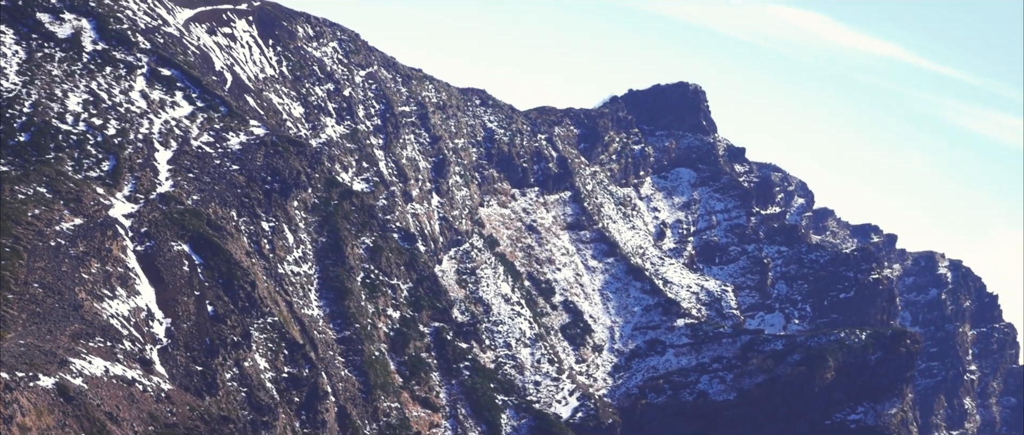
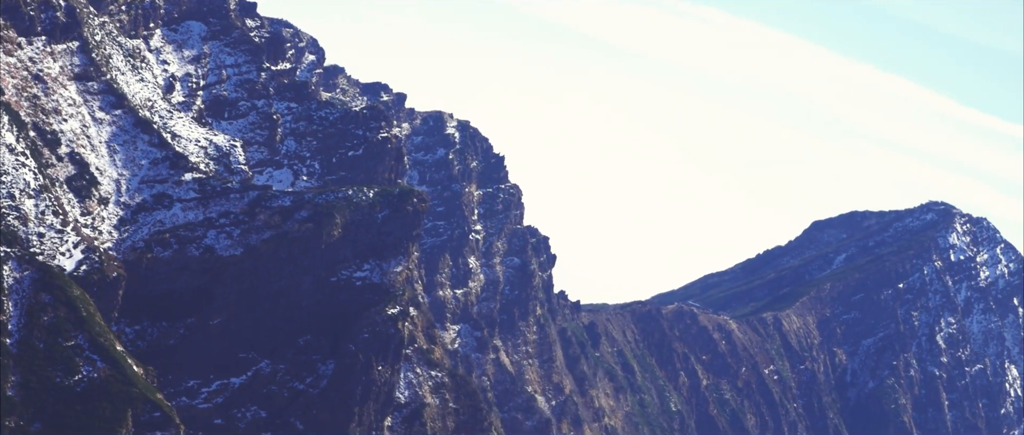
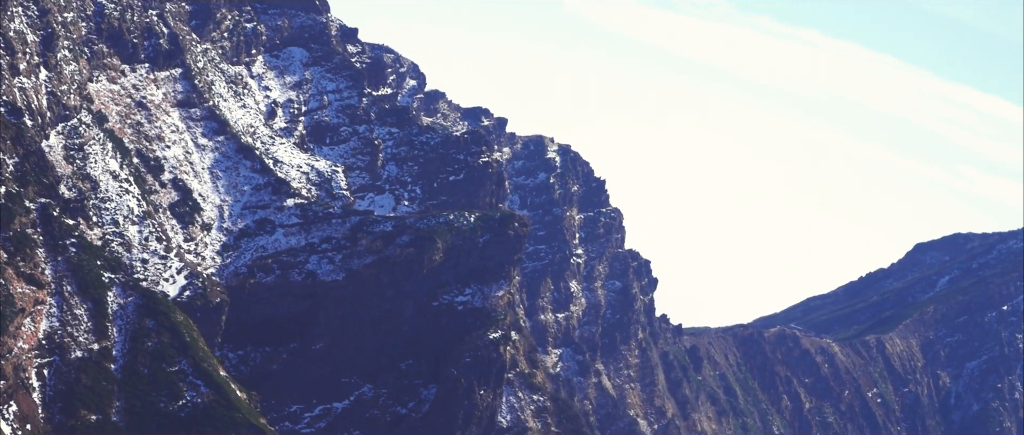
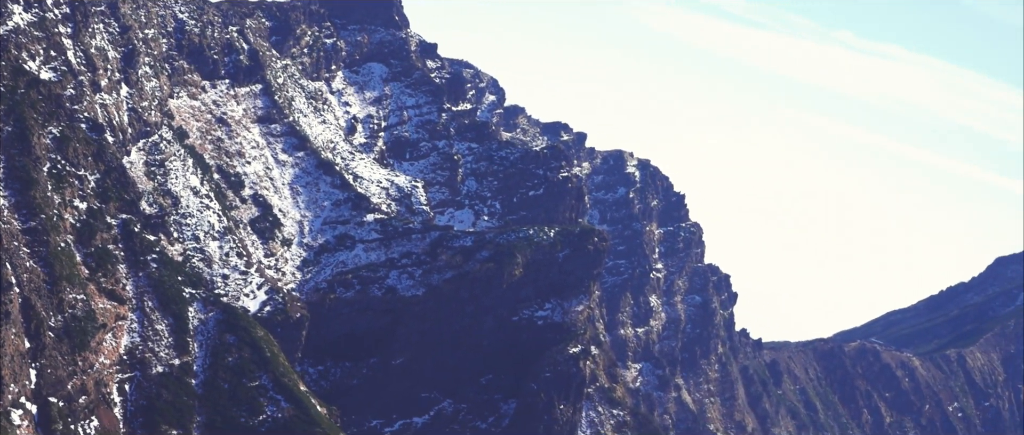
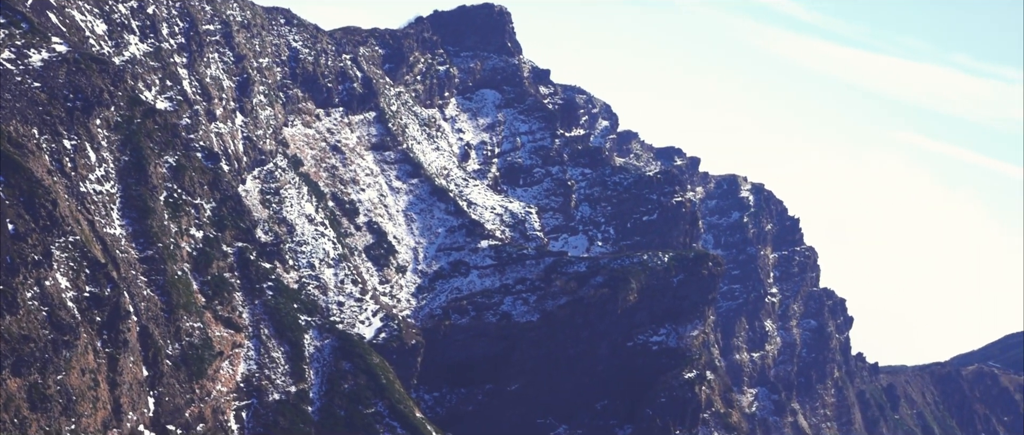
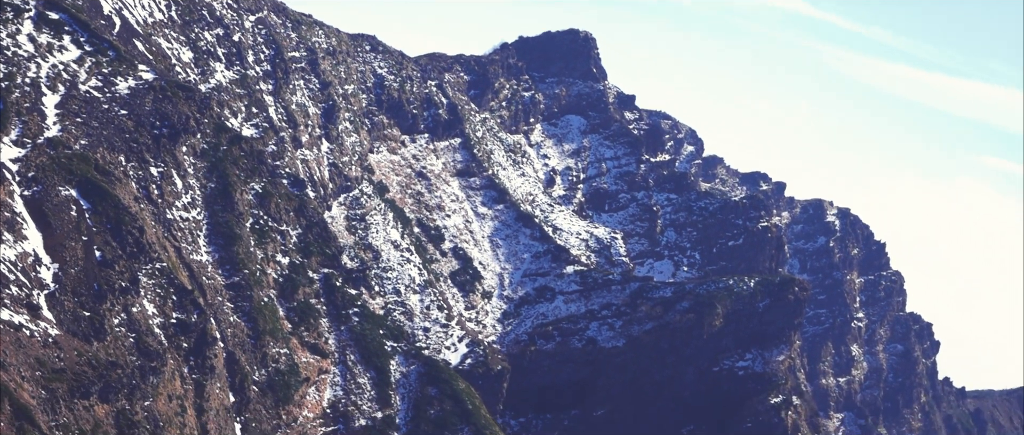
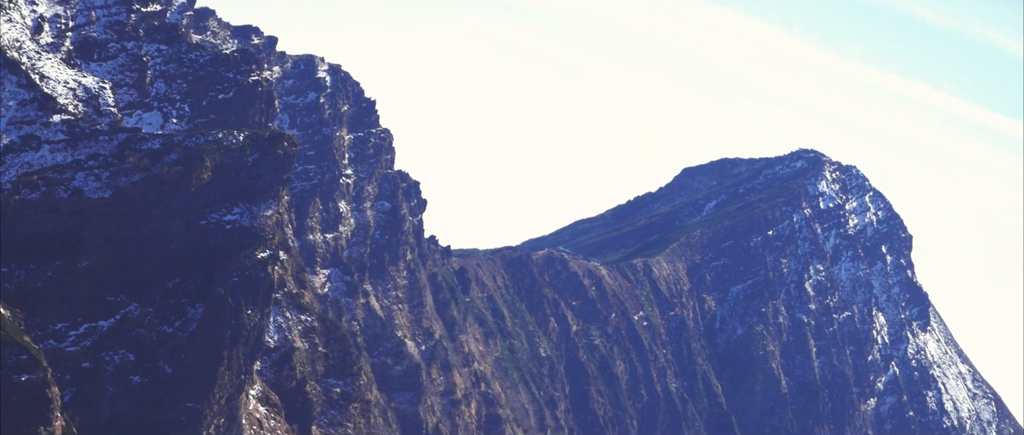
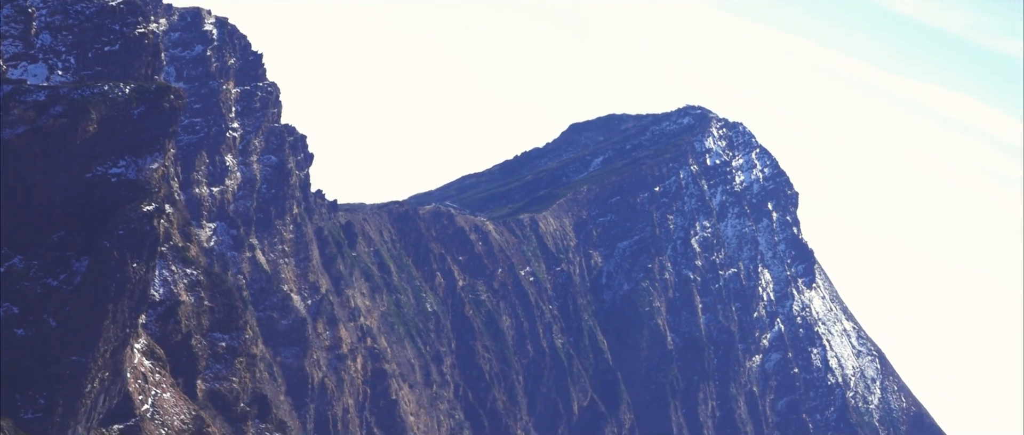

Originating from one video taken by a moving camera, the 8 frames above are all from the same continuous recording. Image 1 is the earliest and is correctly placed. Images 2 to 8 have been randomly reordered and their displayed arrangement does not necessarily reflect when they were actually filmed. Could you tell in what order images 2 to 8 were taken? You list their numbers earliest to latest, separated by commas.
6, 5, 4, 3, 2, 7, 8
